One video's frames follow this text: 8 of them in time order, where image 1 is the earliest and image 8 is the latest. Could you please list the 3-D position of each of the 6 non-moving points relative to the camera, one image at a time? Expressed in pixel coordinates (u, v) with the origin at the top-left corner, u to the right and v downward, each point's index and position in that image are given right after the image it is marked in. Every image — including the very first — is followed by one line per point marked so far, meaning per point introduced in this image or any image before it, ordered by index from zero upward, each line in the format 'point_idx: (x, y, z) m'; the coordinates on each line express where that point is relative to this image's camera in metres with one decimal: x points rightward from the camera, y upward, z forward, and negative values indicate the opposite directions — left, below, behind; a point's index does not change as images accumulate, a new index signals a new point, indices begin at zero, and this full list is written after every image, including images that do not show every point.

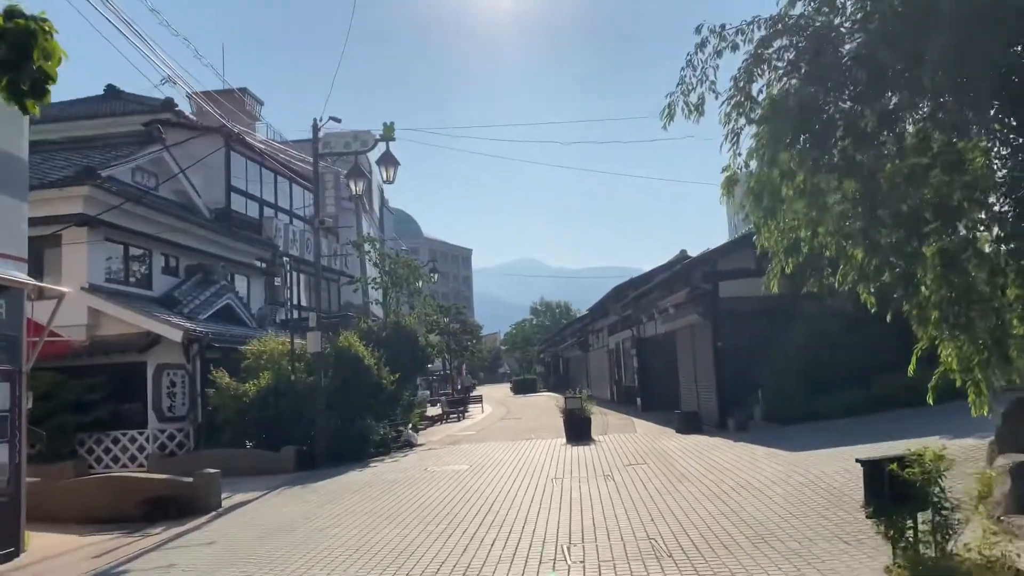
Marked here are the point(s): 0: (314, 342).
0: (-4.7, -1.4, +19.8) m
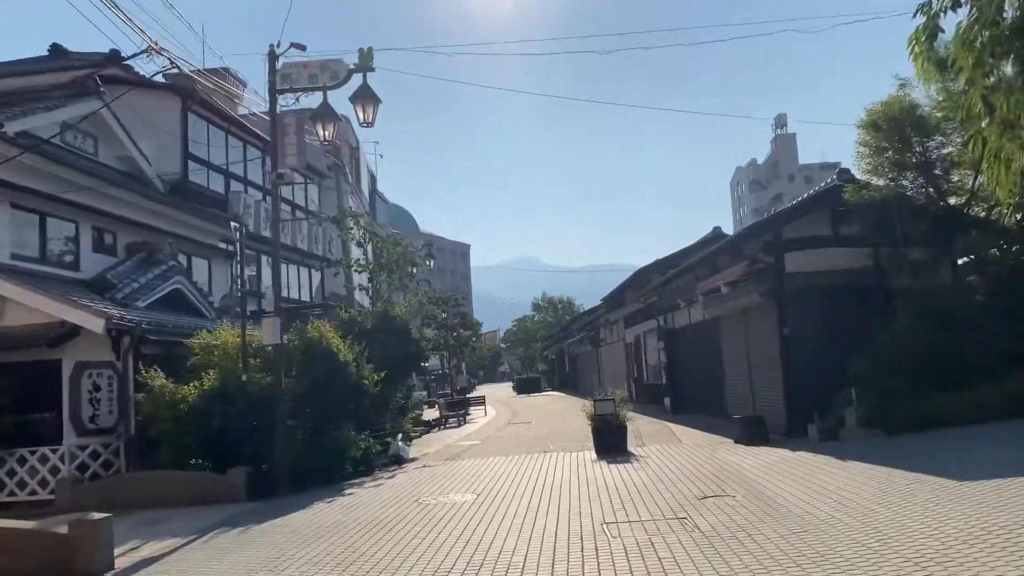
0: (-4.4, -0.9, +15.3) m
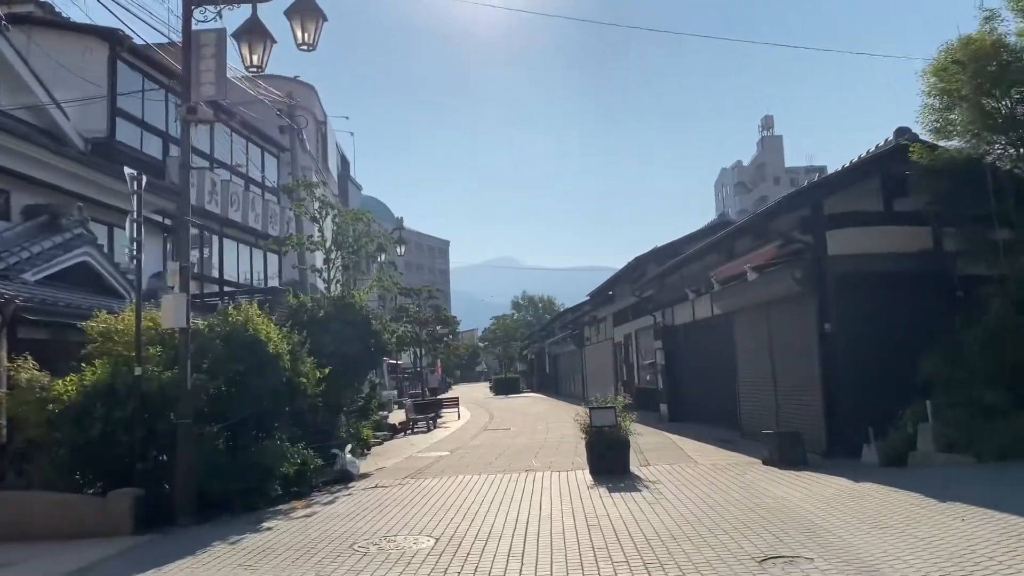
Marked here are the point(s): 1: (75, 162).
0: (-4.7, -0.4, +11.7) m
1: (-9.5, +2.7, +18.1) m
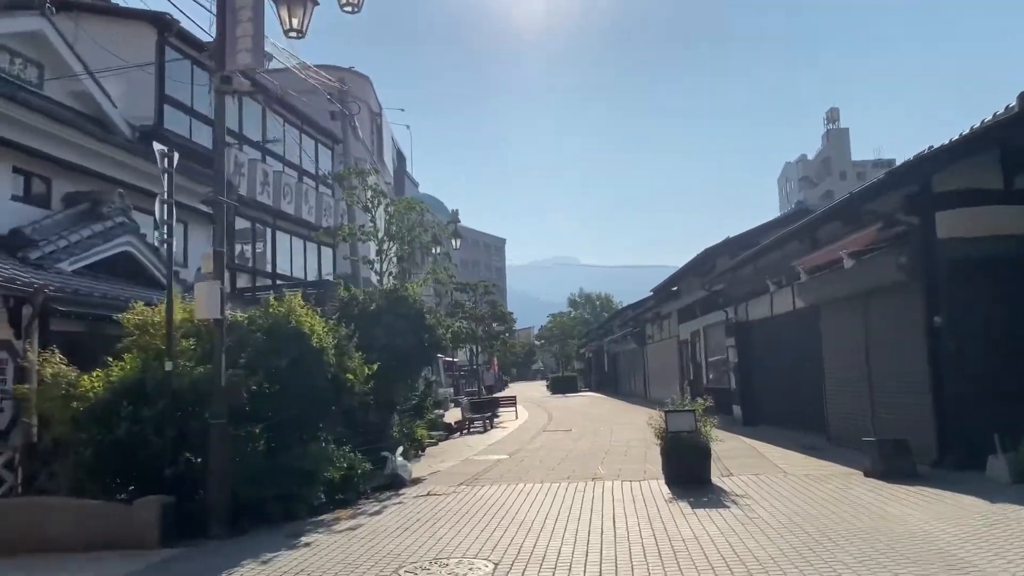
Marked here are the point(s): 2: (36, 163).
0: (-3.8, -0.2, +10.7) m
1: (-8.2, +2.9, +17.3) m
2: (-9.0, +2.3, +15.7) m
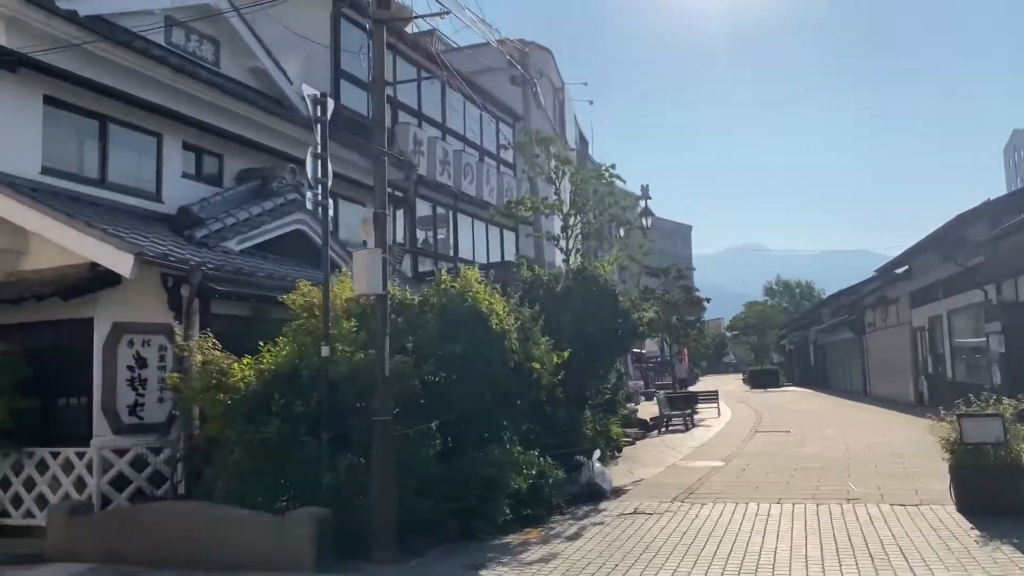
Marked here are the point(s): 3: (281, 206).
0: (-1.5, +0.1, +8.8) m
1: (-4.3, +3.2, +16.2) m
2: (-5.4, +2.6, +14.8) m
3: (-4.1, +1.5, +14.8) m
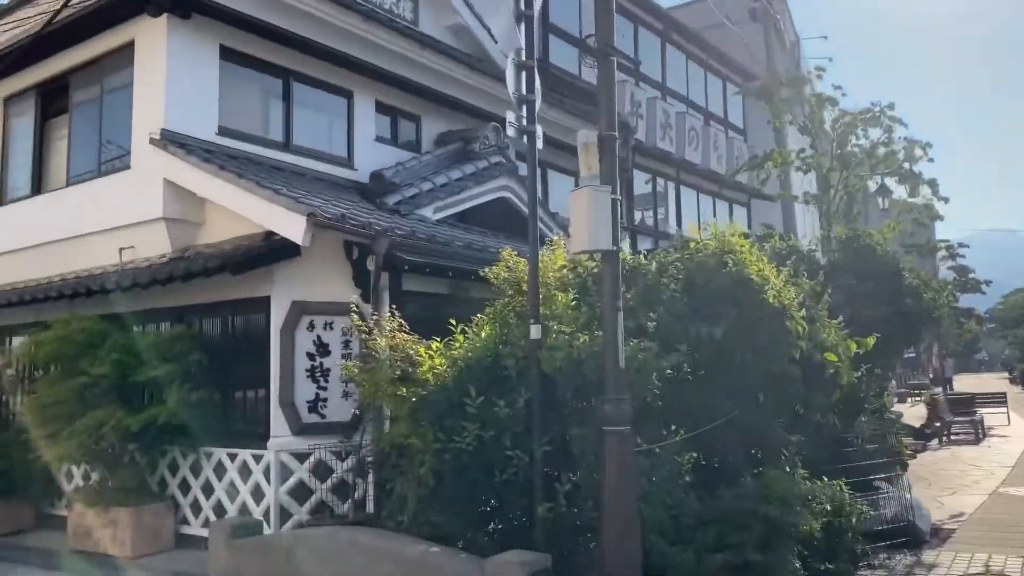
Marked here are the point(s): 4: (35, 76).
0: (+0.6, +0.4, +6.2) m
1: (-0.3, +3.6, +14.1) m
2: (-1.7, +3.0, +13.0) m
3: (-0.4, +1.8, +12.7) m
4: (-6.6, +2.9, +11.5) m
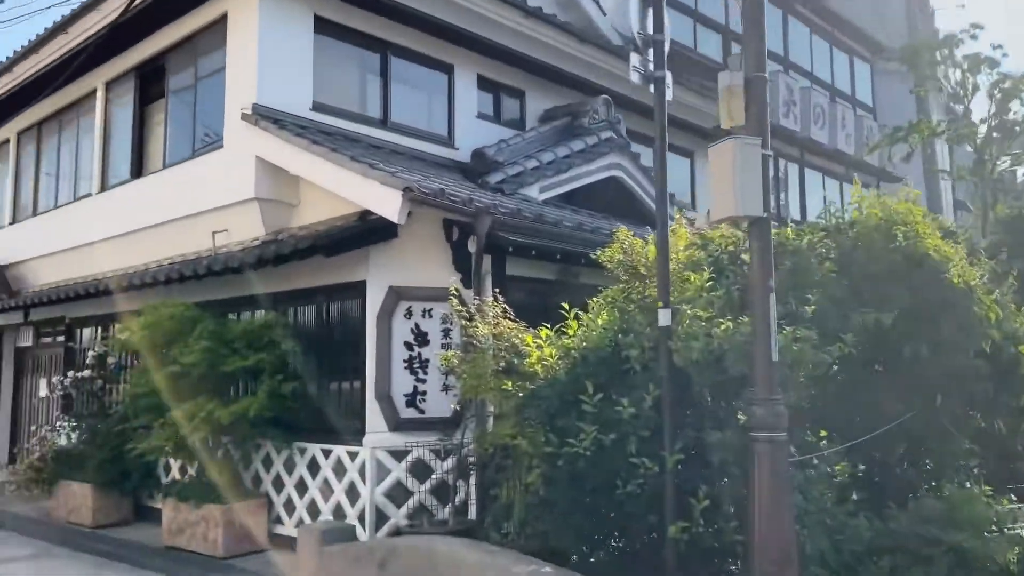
0: (+1.4, +0.6, +5.2) m
1: (+1.4, +3.8, +13.1) m
2: (-0.1, +3.1, +12.2) m
3: (+1.2, +2.0, +11.7) m
4: (-5.1, +3.1, +11.3) m
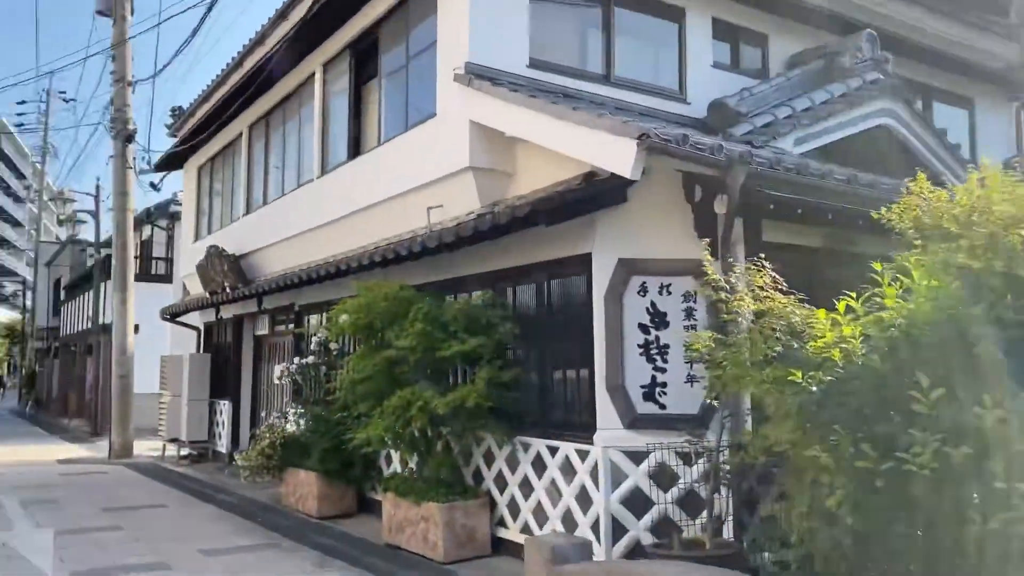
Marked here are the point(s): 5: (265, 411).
0: (+2.7, +0.8, +3.4) m
1: (+4.6, +4.1, +11.1) m
2: (+2.9, +3.5, +10.6) m
3: (+4.0, +2.3, +9.8) m
4: (-2.1, +3.3, +10.9) m
5: (-4.2, -2.1, +14.2) m
